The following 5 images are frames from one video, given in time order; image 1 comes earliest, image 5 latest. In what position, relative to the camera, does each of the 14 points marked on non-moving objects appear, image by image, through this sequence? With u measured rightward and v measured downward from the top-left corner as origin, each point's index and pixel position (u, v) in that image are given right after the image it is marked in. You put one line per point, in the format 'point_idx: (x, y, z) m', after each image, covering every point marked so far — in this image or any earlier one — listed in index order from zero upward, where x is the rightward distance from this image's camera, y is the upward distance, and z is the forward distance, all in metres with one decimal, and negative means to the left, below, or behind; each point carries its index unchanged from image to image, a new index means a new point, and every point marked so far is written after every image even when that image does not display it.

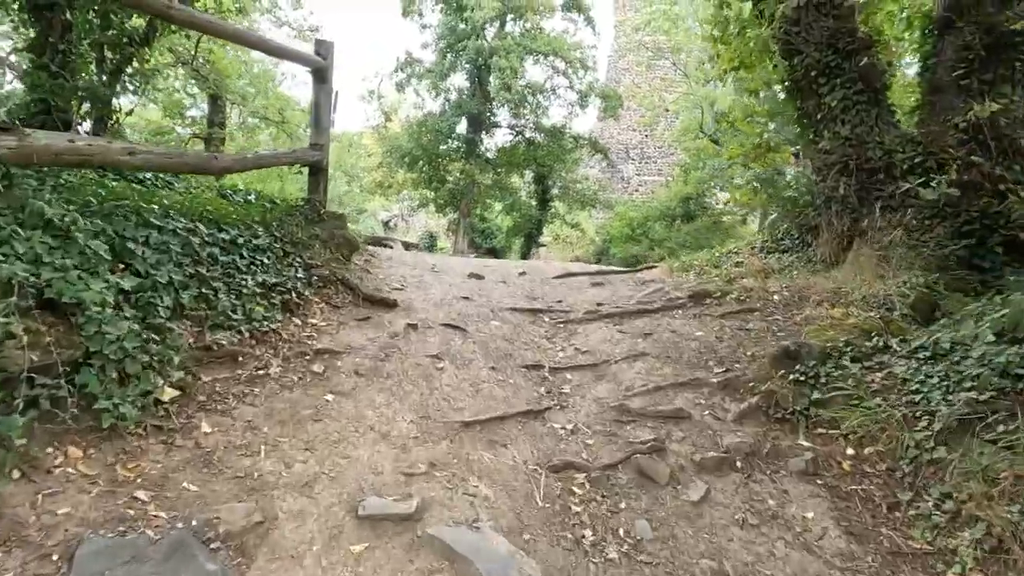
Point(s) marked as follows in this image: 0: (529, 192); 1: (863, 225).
0: (+0.6, +3.7, +19.8) m
1: (+3.3, +0.6, +4.8) m
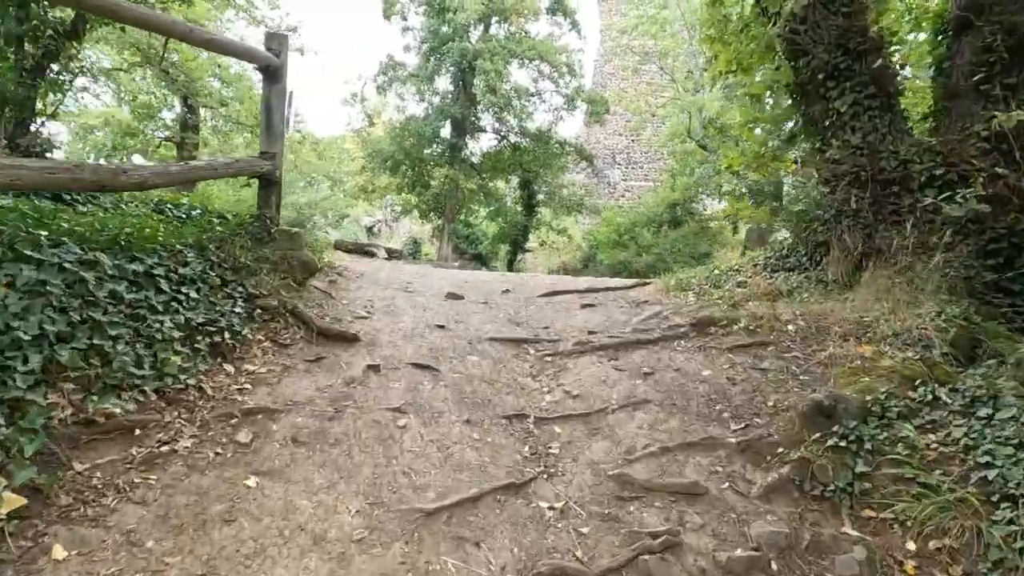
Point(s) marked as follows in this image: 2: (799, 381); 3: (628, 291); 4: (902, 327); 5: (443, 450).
0: (+0.1, +3.4, +19.3) m
1: (+3.1, +0.4, +4.4) m
2: (+1.6, -0.5, +2.8) m
3: (+1.3, -0.1, +5.6) m
4: (+2.3, -0.2, +3.1) m
5: (-0.3, -0.7, +2.4) m
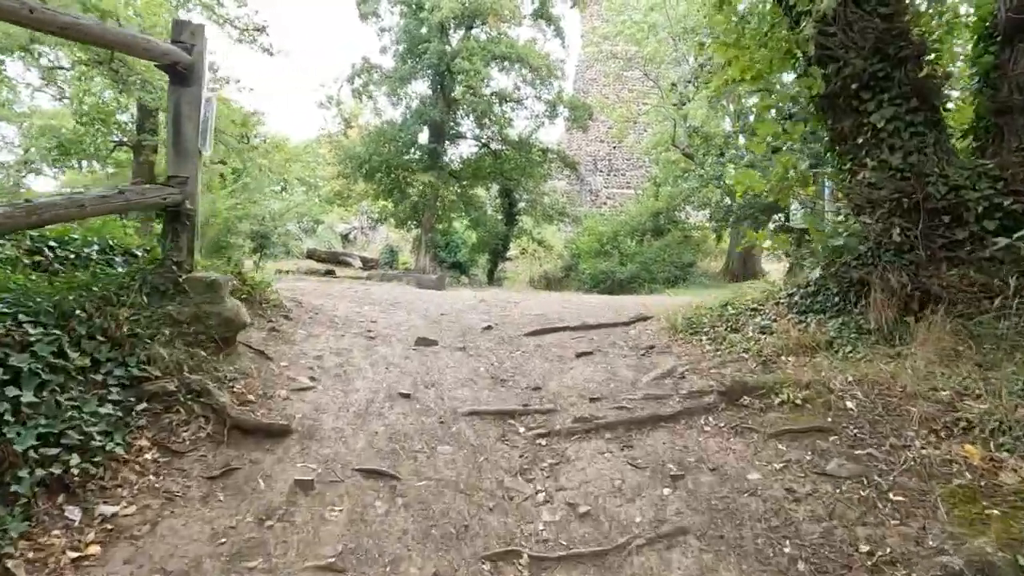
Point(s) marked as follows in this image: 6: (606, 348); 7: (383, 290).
0: (-0.6, +3.0, +18.6) m
1: (+3.0, 0.0, +3.7) m
2: (+1.5, -0.9, +2.1) m
3: (+1.1, -0.4, +4.9) m
4: (+2.2, -0.6, +2.3) m
5: (-0.4, -1.1, +1.6) m
6: (+0.8, -0.5, +4.4) m
7: (-2.2, 0.0, +8.6) m
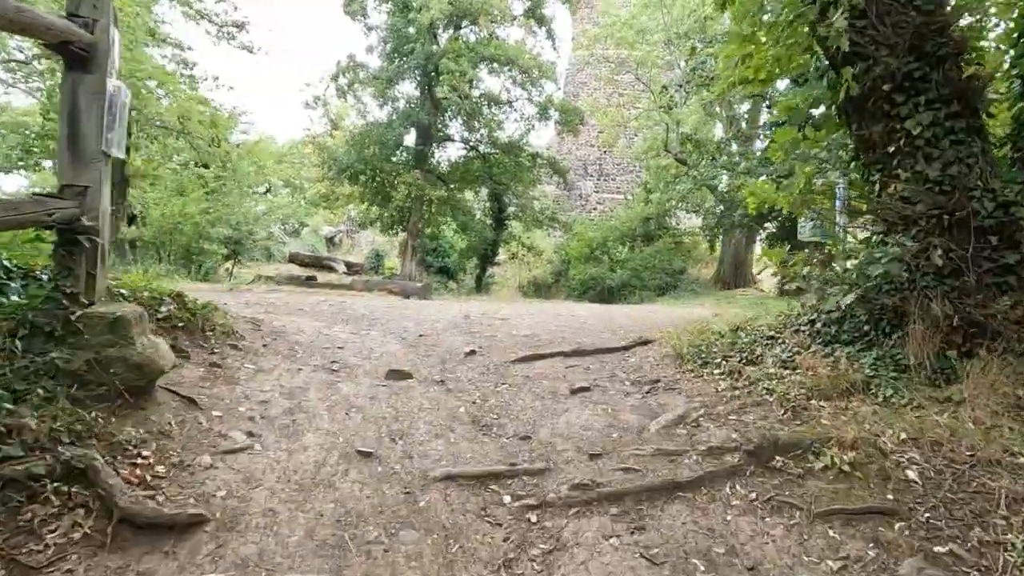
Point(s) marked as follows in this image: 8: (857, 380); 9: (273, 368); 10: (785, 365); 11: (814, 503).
0: (-1.0, +2.7, +18.0) m
1: (+2.9, -0.2, +3.2) m
2: (+1.4, -1.0, +1.6) m
3: (+1.0, -0.6, +4.3) m
4: (+2.2, -0.8, +1.8) m
5: (-0.4, -1.3, +1.0) m
6: (+0.7, -0.7, +3.9) m
7: (-2.4, -0.2, +8.0) m
8: (+2.1, -0.5, +3.2) m
9: (-1.6, -0.5, +3.5) m
10: (+1.9, -0.5, +3.6) m
11: (+1.3, -0.9, +2.2) m
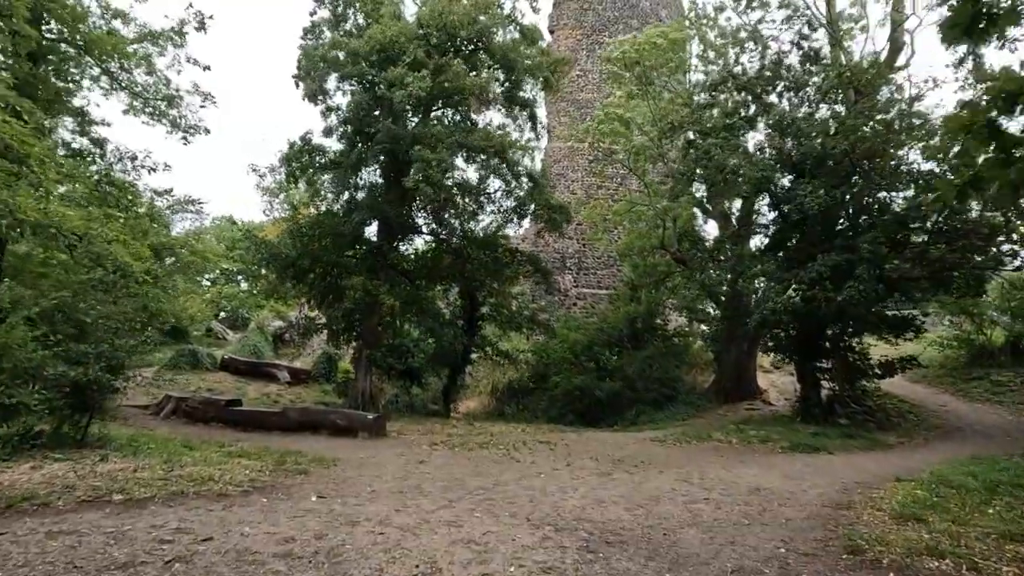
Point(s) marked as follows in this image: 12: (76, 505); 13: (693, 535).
0: (-1.6, -0.9, +14.8) m
1: (+3.2, -1.4, 0.0) m
2: (+1.8, -2.0, -1.8) m
3: (+1.2, -2.0, +1.0) m
4: (+2.5, -1.7, -1.5) m
5: (0.0, -2.1, -2.5) m
6: (+0.9, -2.0, +0.5) m
7: (-2.4, -2.2, +4.4) m
8: (+2.4, -1.7, -0.1) m
9: (-1.4, -1.7, 0.0) m
10: (+2.1, -1.8, +0.3) m
11: (+1.6, -1.9, -1.2) m
12: (-4.2, -2.1, +5.0) m
13: (+1.9, -2.6, +5.4) m
